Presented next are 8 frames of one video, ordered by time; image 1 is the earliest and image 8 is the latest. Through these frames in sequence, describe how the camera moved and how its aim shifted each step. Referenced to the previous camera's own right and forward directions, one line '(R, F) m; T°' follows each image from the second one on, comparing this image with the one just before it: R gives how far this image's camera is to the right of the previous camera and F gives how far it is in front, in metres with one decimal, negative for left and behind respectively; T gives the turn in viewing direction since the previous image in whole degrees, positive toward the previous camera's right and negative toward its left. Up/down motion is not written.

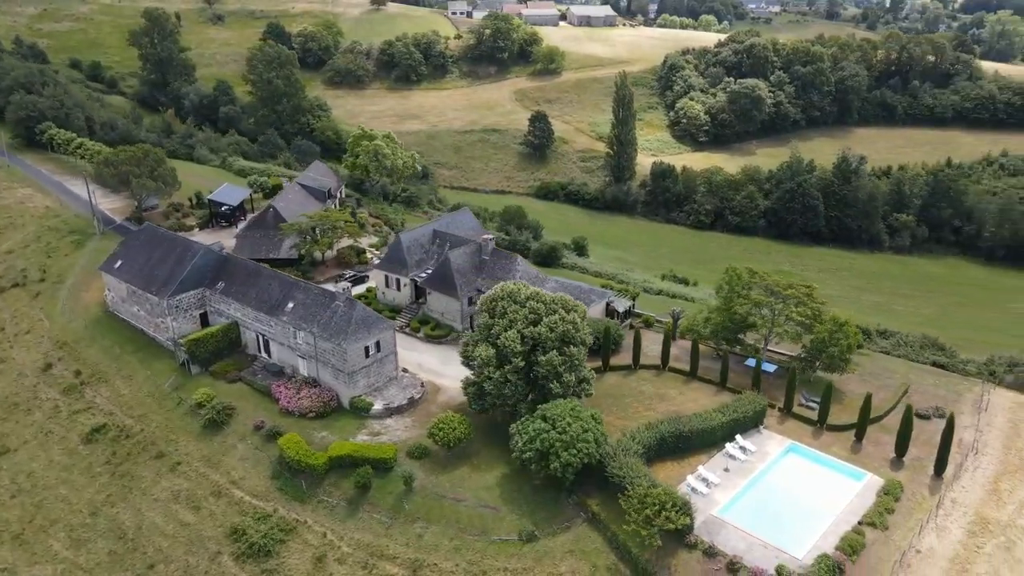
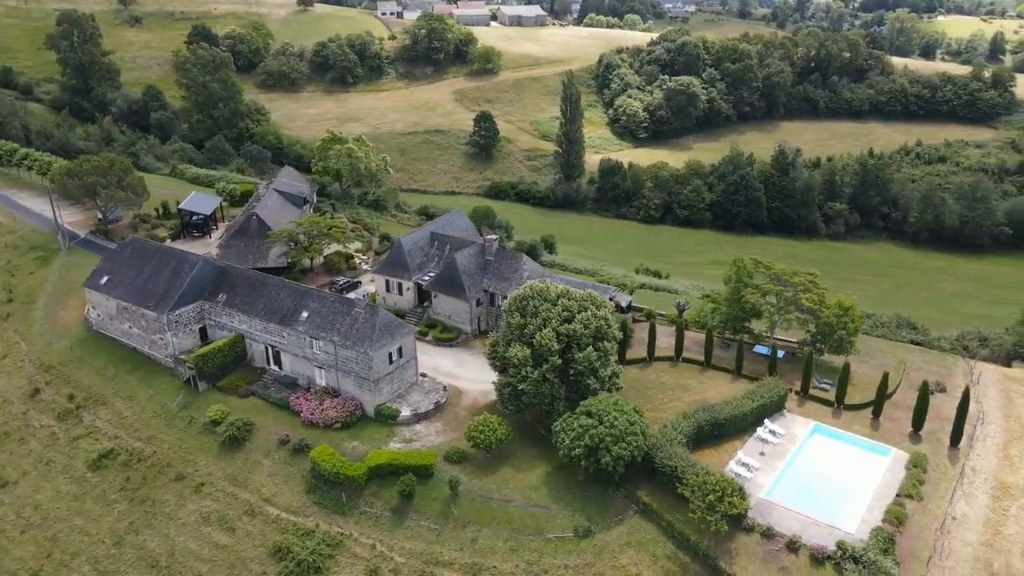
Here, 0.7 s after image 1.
(-5.8, +0.3) m; +6°
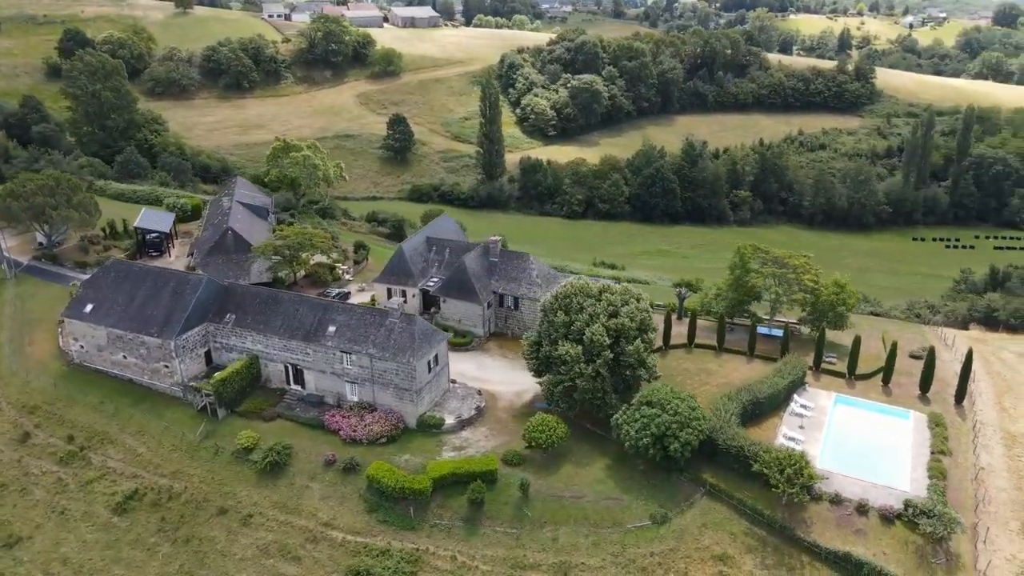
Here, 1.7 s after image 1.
(-8.8, +0.6) m; +9°
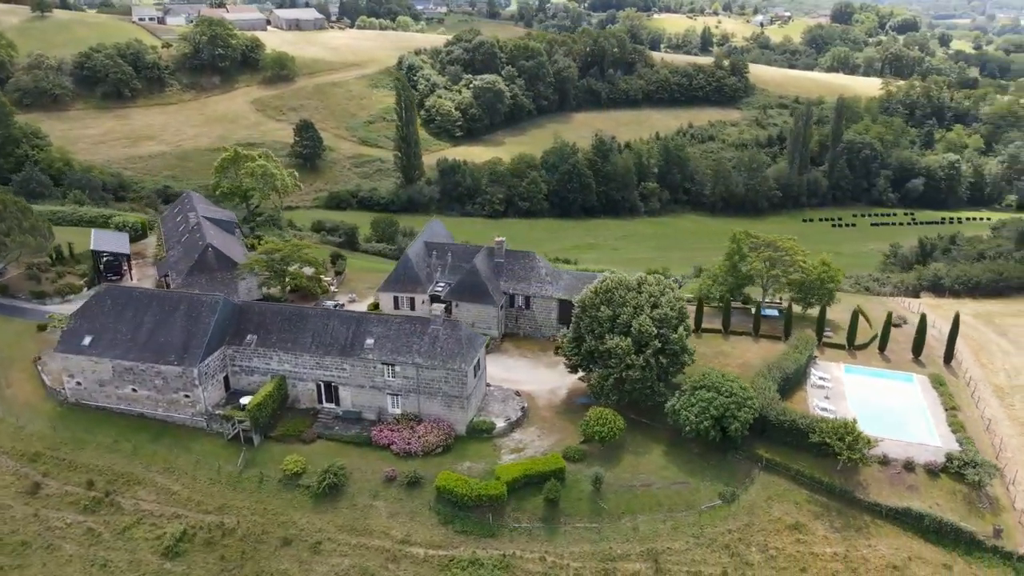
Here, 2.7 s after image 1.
(-9.2, +0.7) m; +9°
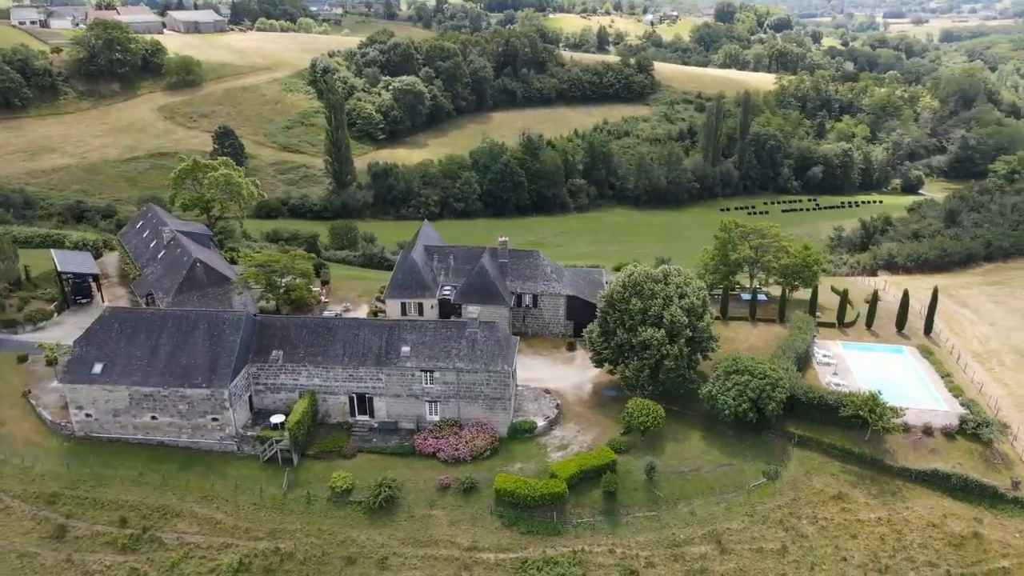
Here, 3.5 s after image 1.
(-7.4, +0.5) m; +8°
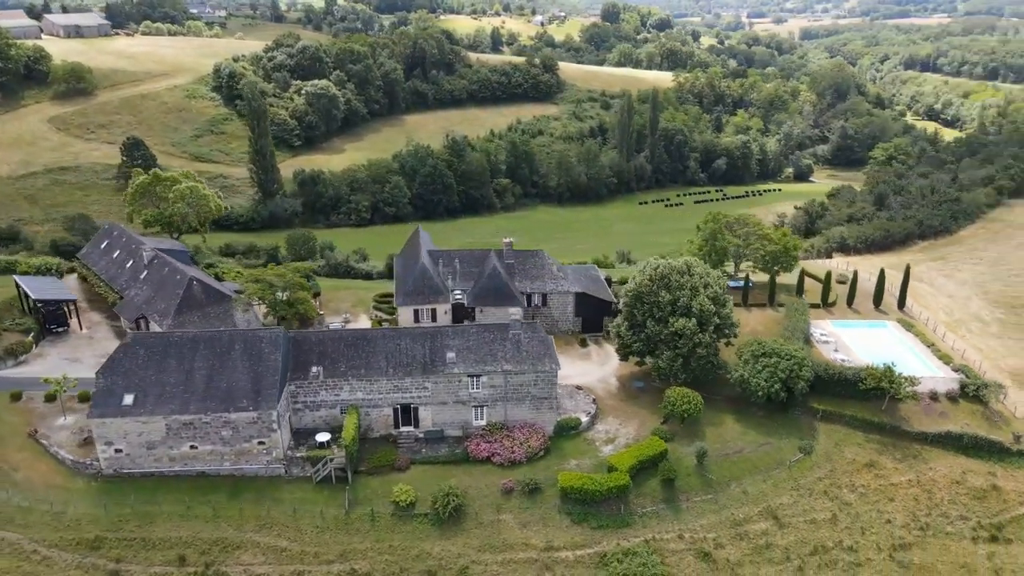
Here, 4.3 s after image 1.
(-8.0, +0.5) m; +8°
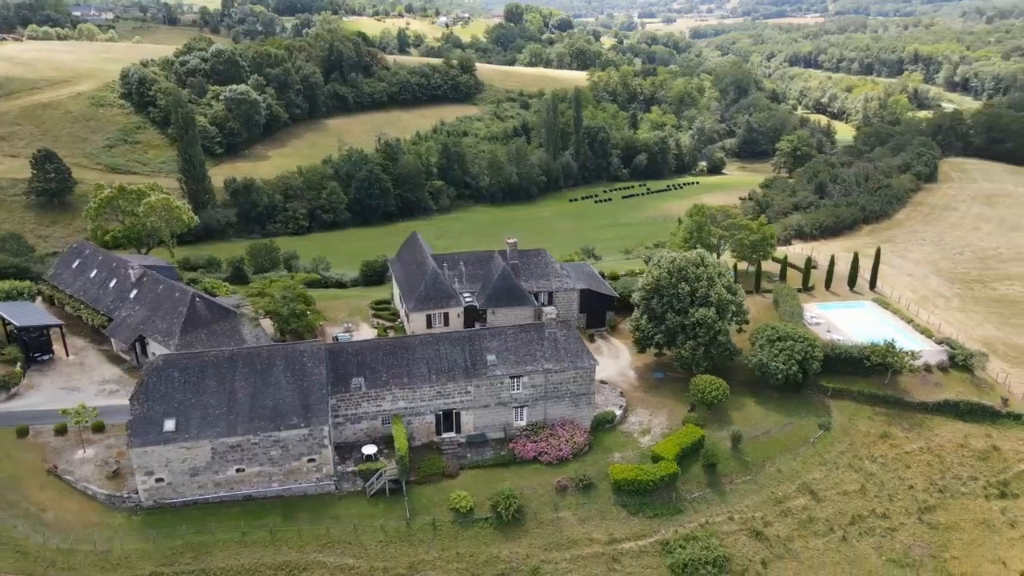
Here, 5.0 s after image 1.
(-6.9, +0.3) m; +7°
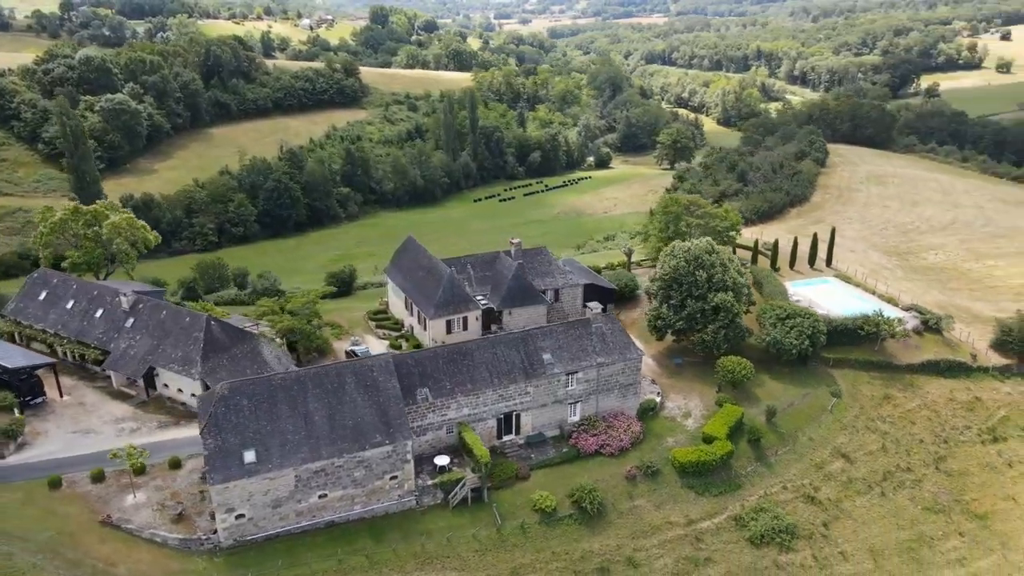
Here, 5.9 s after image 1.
(-9.6, +0.7) m; +10°
